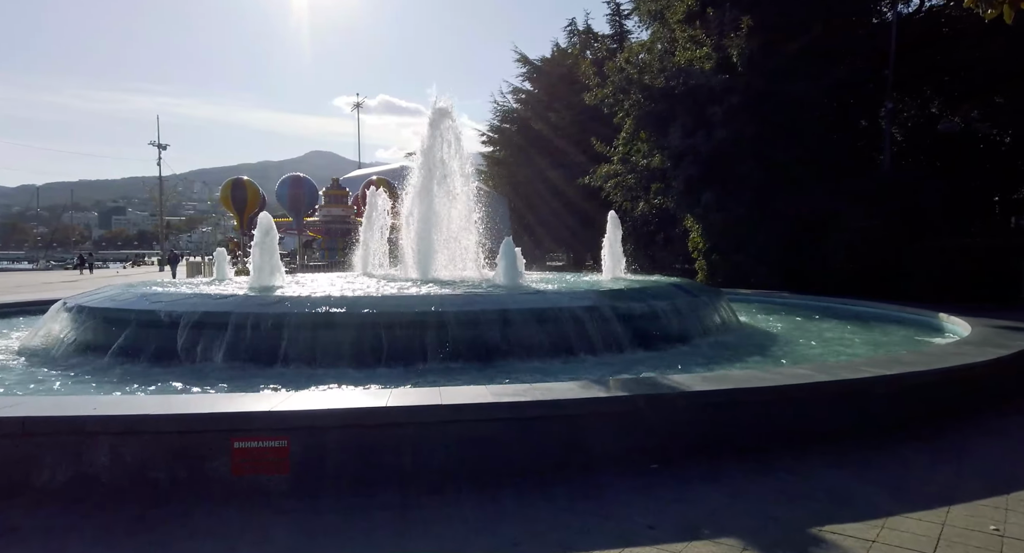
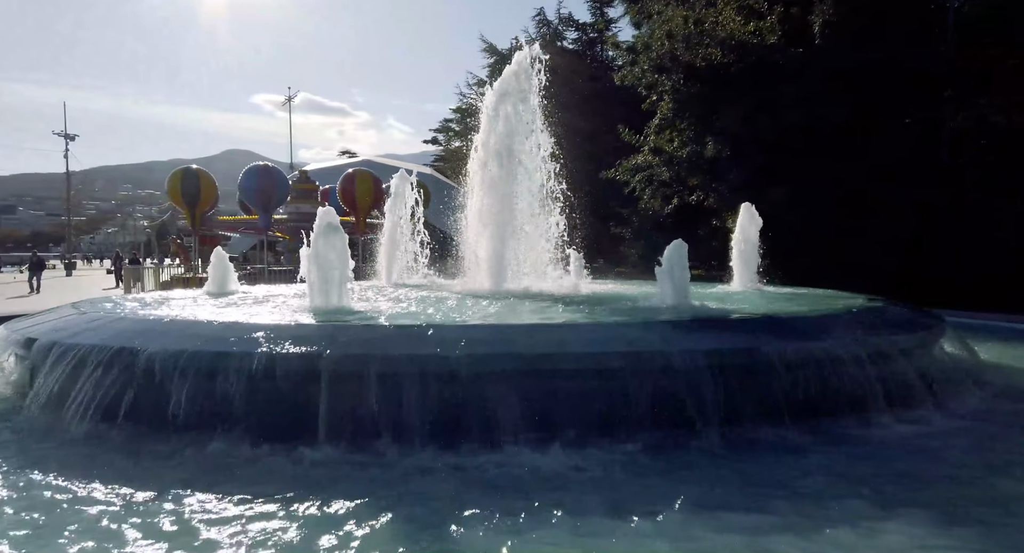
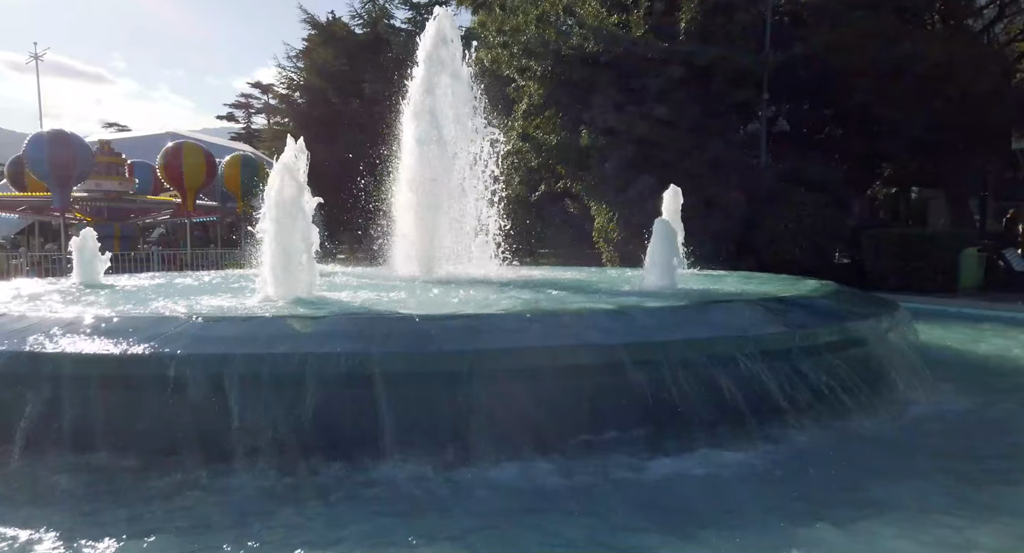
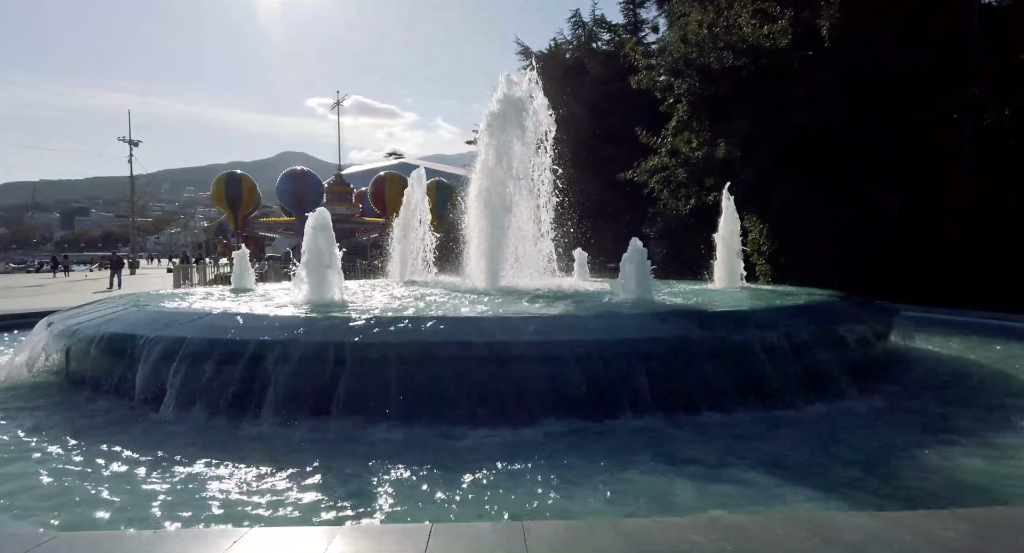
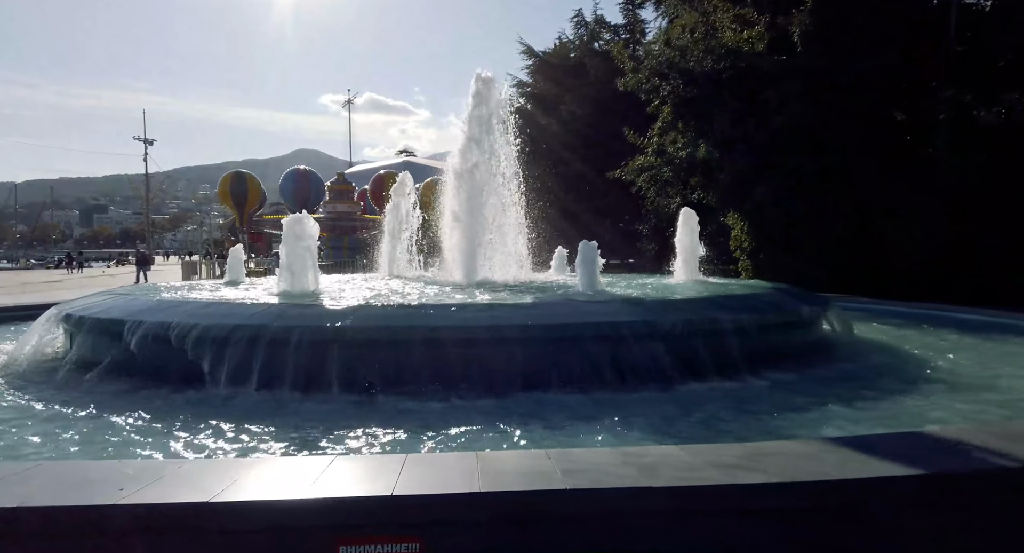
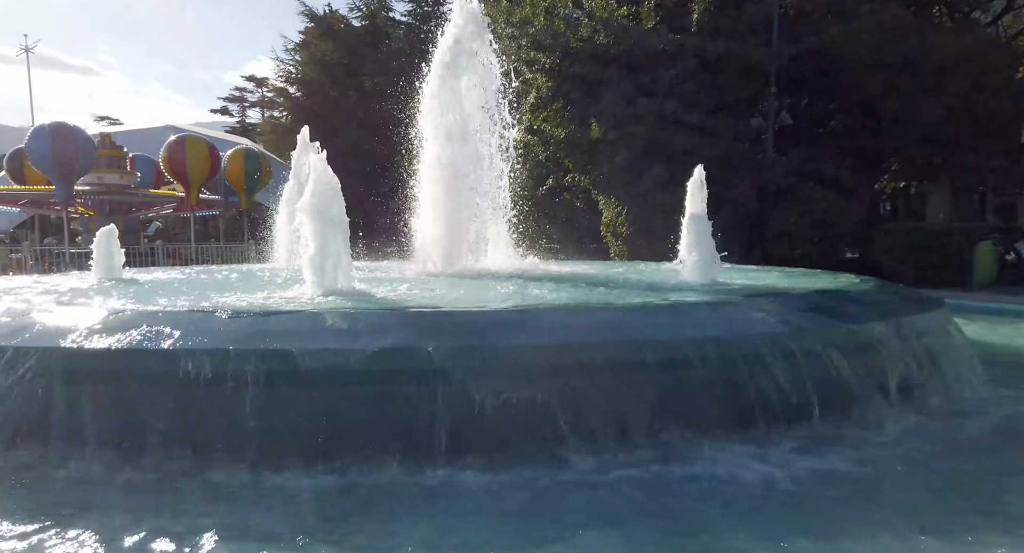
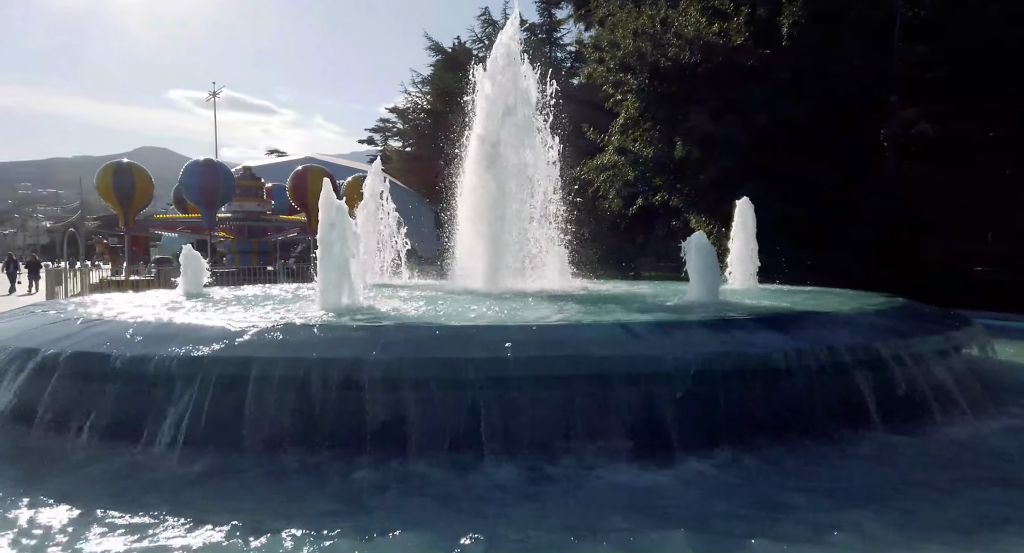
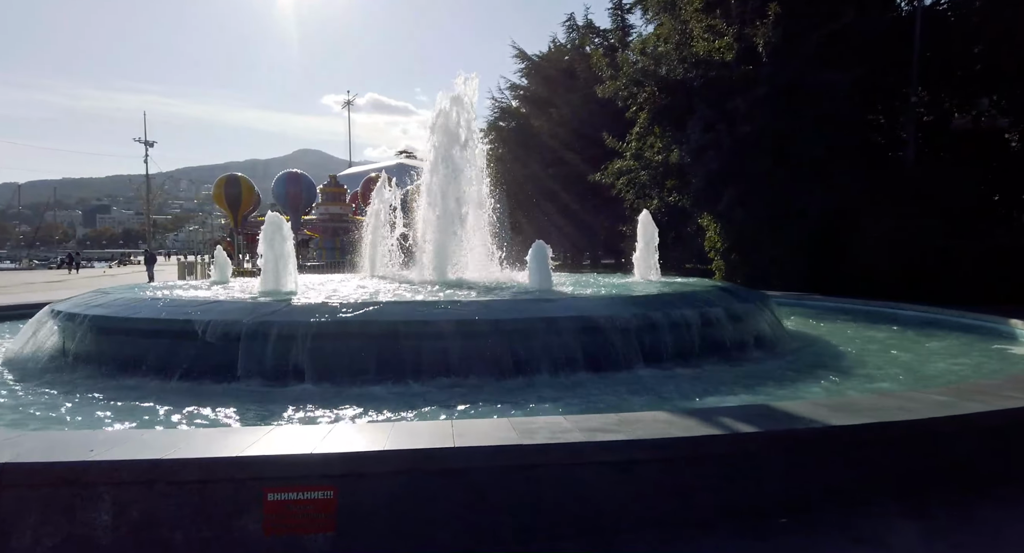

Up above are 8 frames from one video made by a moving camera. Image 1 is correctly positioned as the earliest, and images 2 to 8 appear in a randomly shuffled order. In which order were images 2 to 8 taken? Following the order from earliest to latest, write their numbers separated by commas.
8, 5, 4, 2, 7, 3, 6
